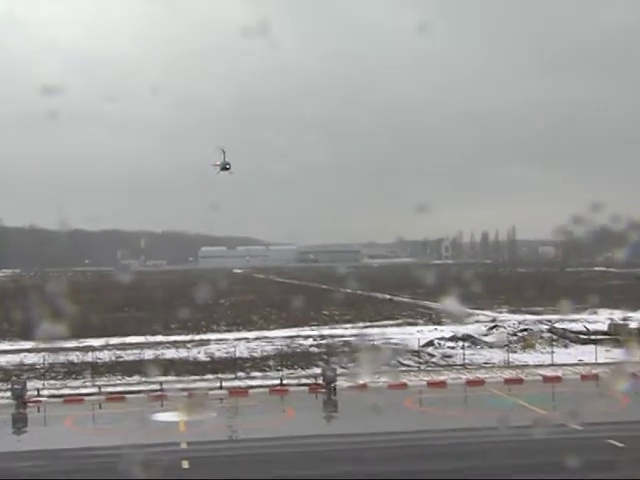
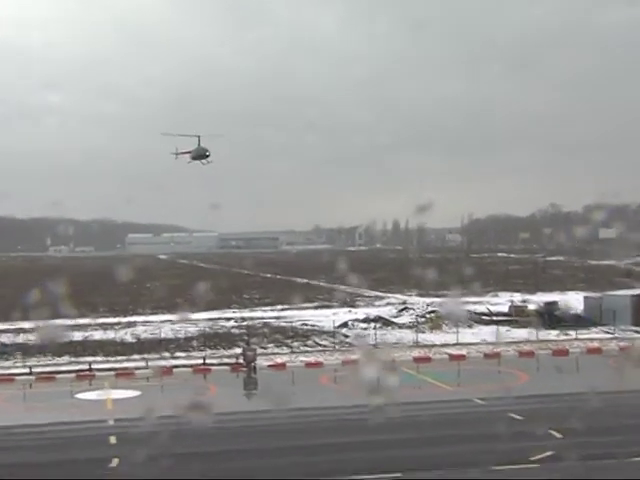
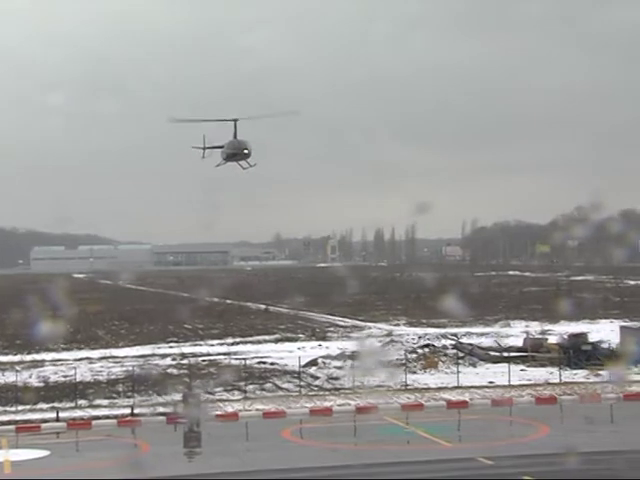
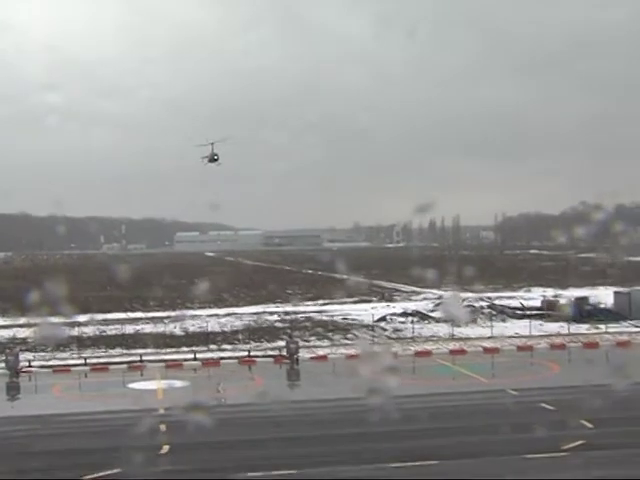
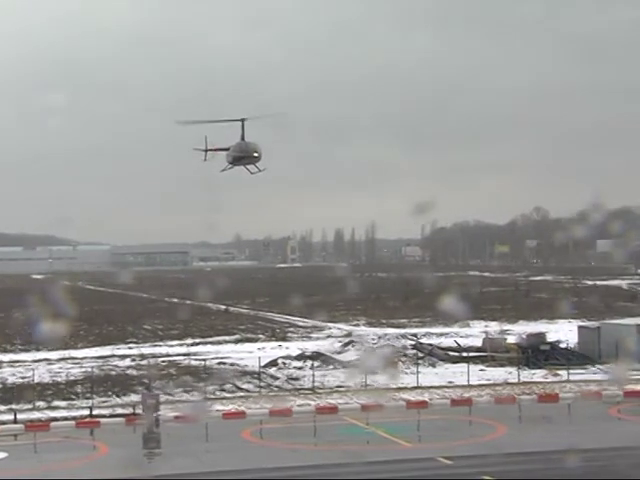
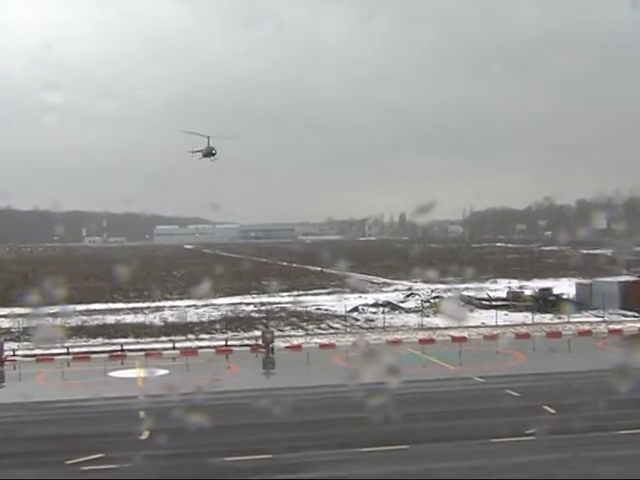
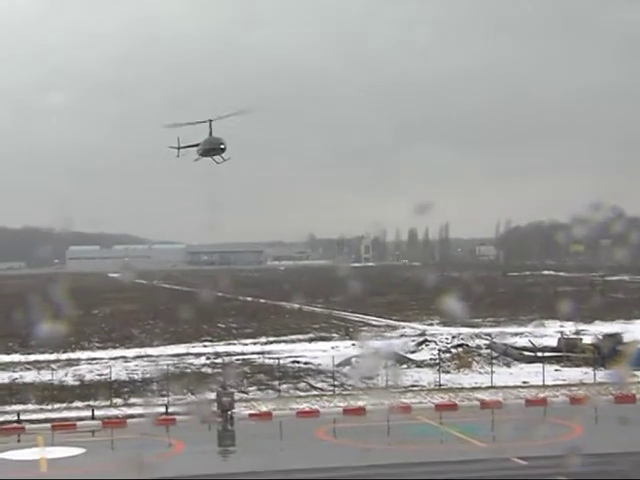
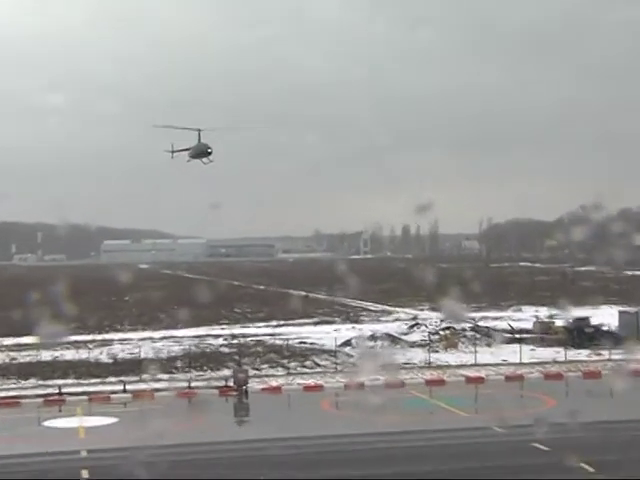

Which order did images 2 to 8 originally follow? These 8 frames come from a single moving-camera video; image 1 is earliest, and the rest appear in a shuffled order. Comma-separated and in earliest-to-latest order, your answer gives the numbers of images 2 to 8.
4, 6, 2, 8, 7, 3, 5
